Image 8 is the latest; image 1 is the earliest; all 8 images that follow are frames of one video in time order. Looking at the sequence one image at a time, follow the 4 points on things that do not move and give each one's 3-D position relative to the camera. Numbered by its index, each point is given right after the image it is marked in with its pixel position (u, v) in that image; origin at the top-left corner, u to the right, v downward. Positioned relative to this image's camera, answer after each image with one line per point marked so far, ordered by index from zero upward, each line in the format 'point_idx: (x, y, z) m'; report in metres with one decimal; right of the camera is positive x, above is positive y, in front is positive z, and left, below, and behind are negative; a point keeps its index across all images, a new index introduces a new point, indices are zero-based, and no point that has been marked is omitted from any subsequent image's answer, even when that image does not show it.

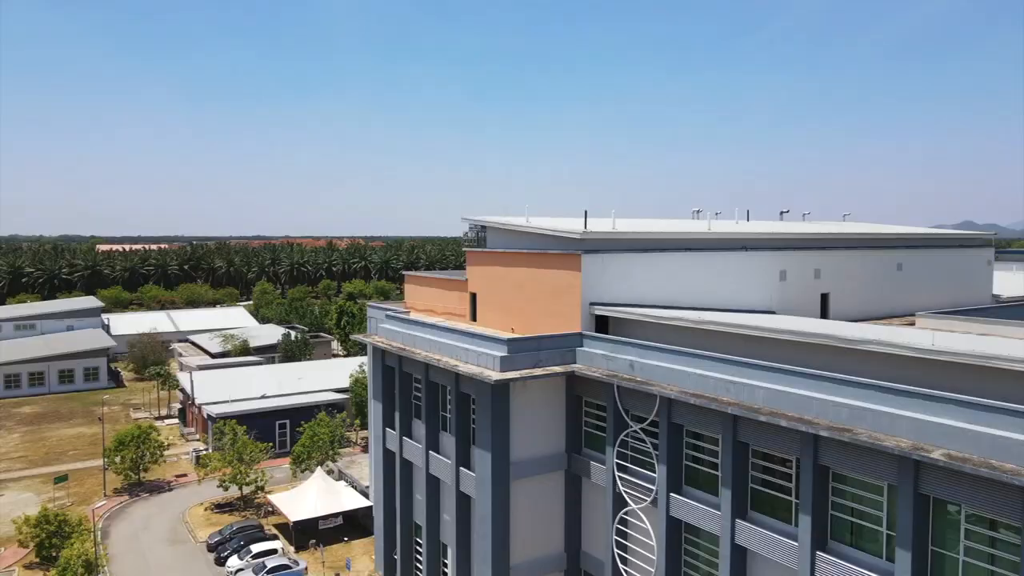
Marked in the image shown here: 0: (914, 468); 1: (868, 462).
0: (+8.7, -3.9, +17.1) m
1: (+8.2, -4.0, +18.2) m
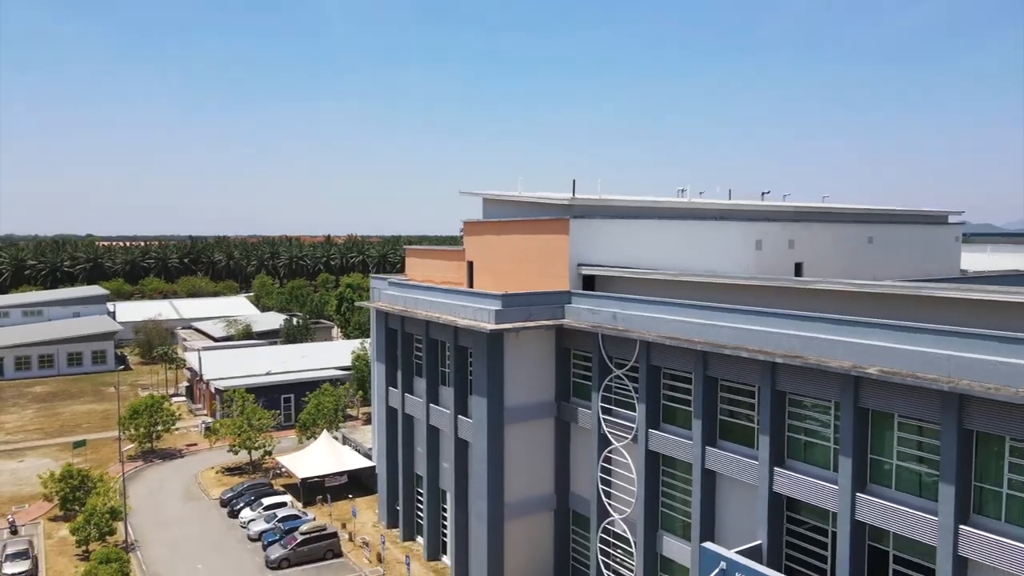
0: (+8.5, -2.4, +19.7) m
1: (+8.0, -2.5, +20.8) m
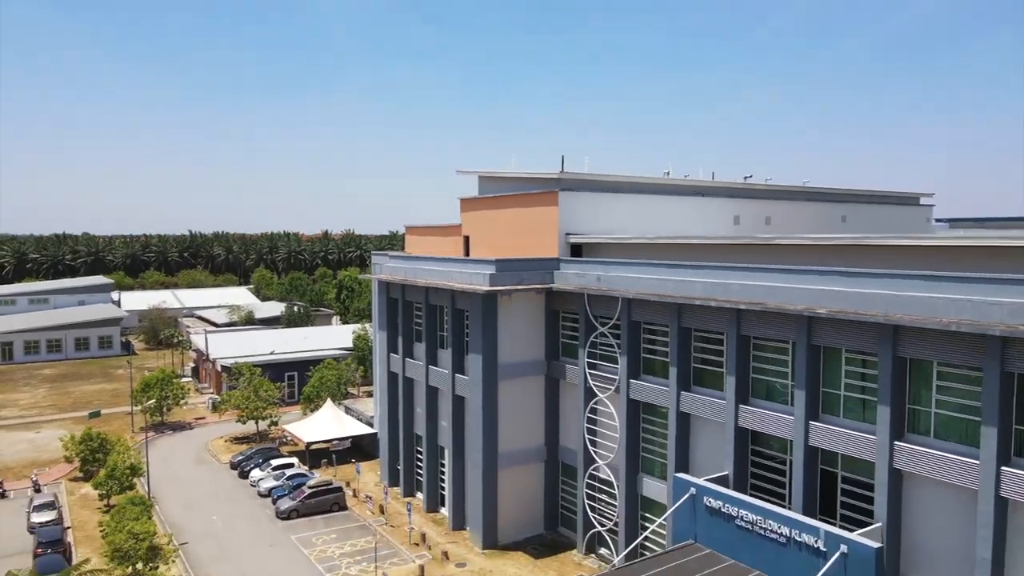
0: (+8.3, -1.0, +22.2) m
1: (+7.8, -1.2, +23.3) m
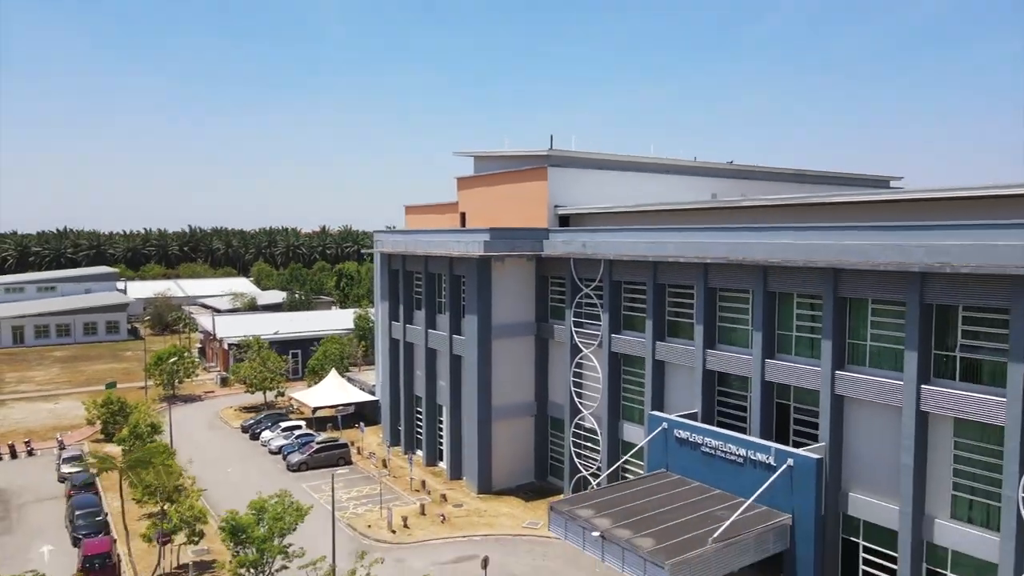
0: (+8.0, +0.5, +25.2) m
1: (+7.5, +0.3, +26.4) m
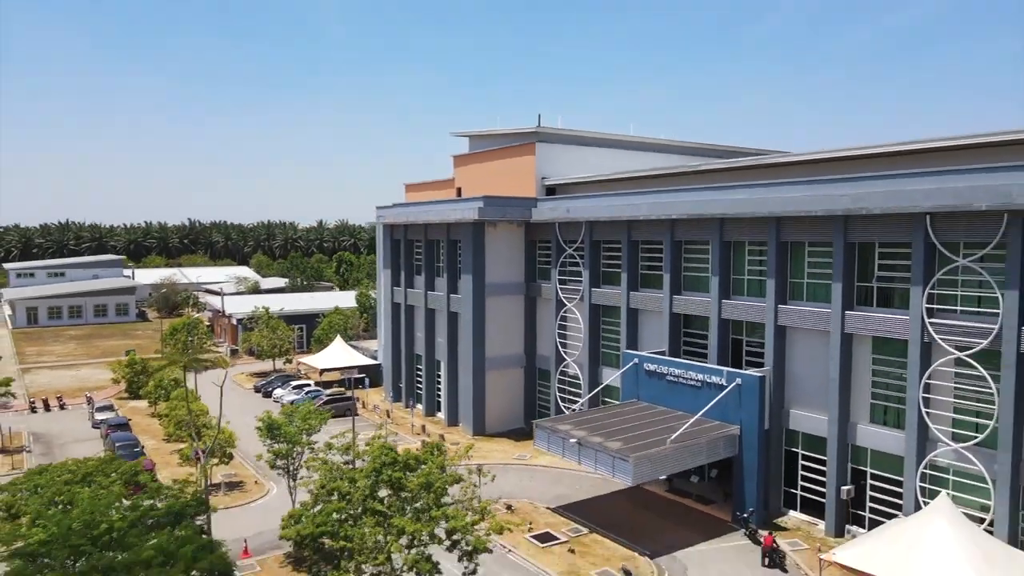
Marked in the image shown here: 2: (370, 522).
0: (+7.6, +2.3, +29.2) m
1: (+7.2, +2.2, +30.4) m
2: (-3.0, -4.9, +16.8) m
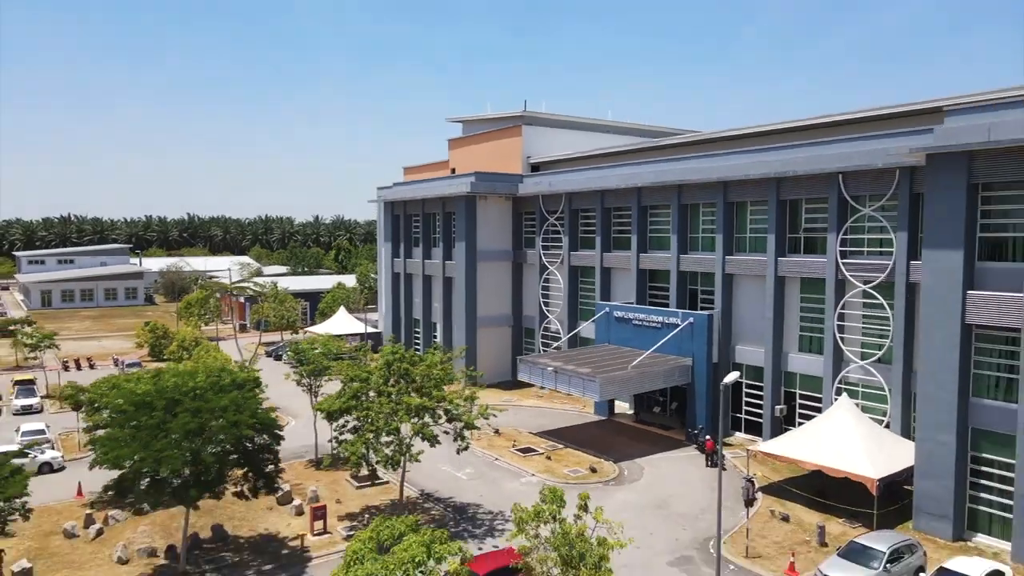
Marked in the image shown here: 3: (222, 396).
0: (+7.1, +4.2, +34.0) m
1: (+6.6, +4.0, +35.2) m
2: (-3.4, -3.0, +21.5) m
3: (-6.9, -2.6, +19.1) m
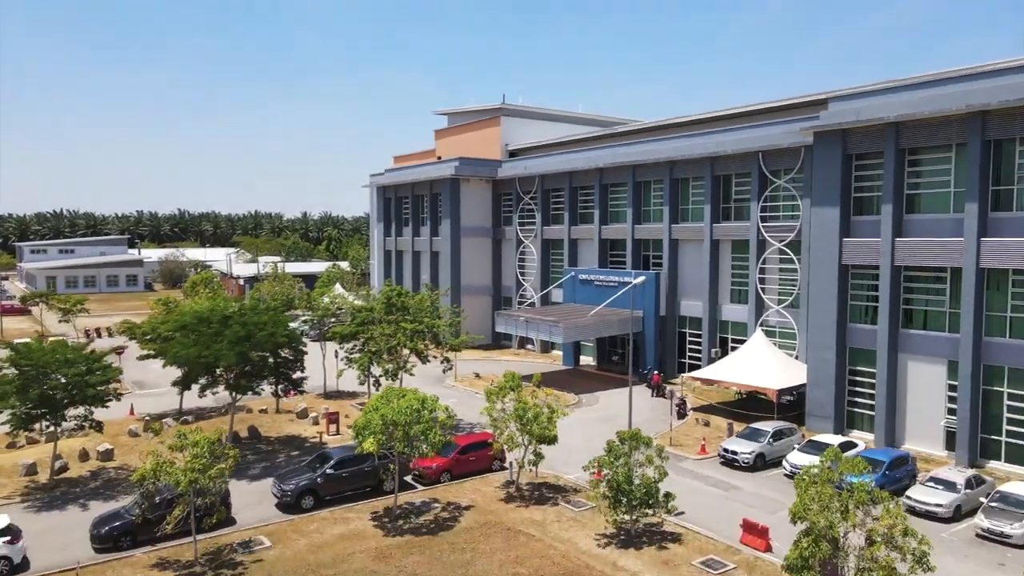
0: (+6.0, +5.9, +39.7) m
1: (+5.5, +5.7, +40.8) m
2: (-4.3, -1.4, +27.0) m
3: (-7.7, -0.9, +24.6) m
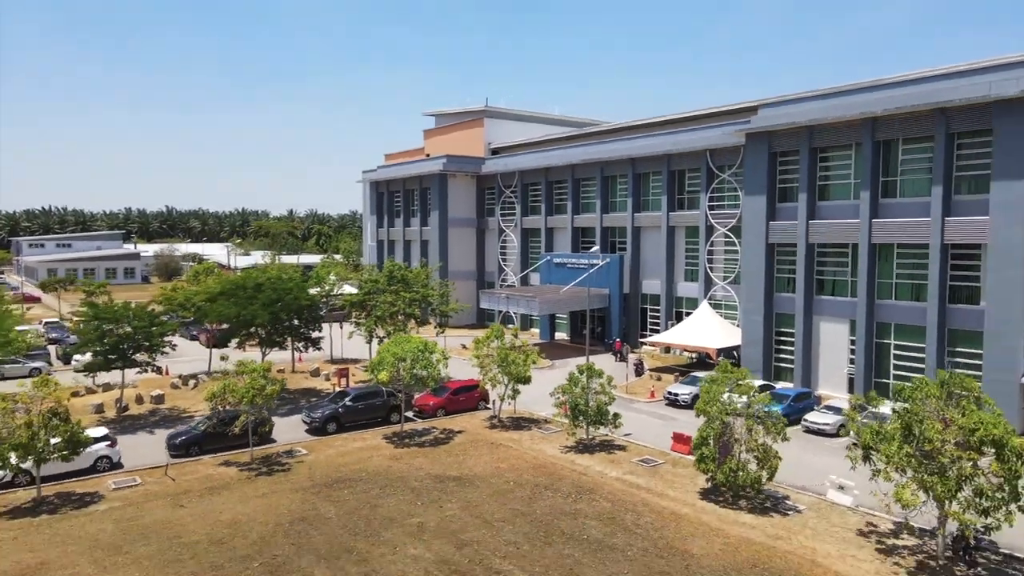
0: (+5.0, +6.9, +45.0) m
1: (+4.5, +6.7, +46.1) m
2: (-5.0, -0.4, +32.1) m
3: (-8.4, +0.1, +29.6) m
